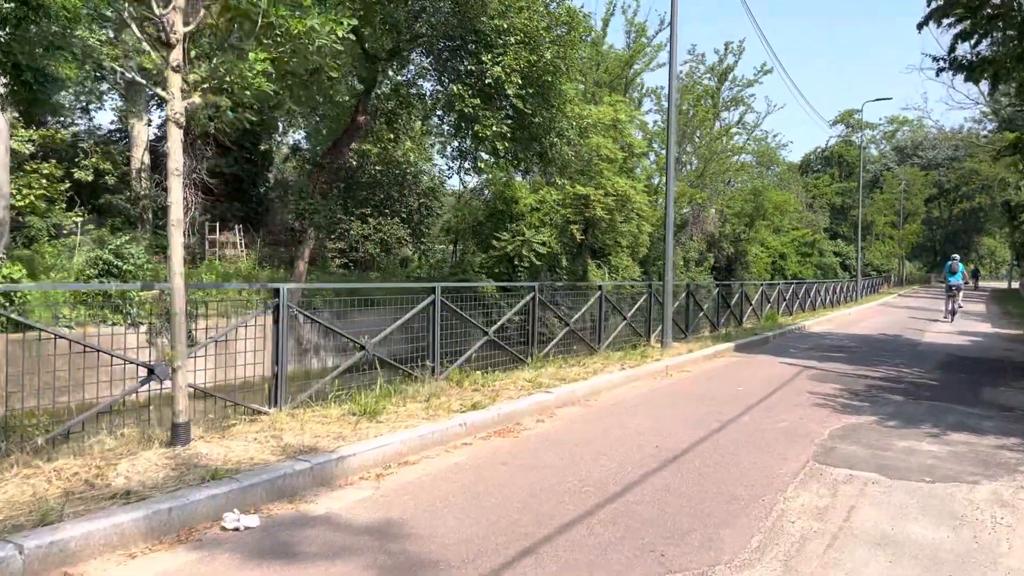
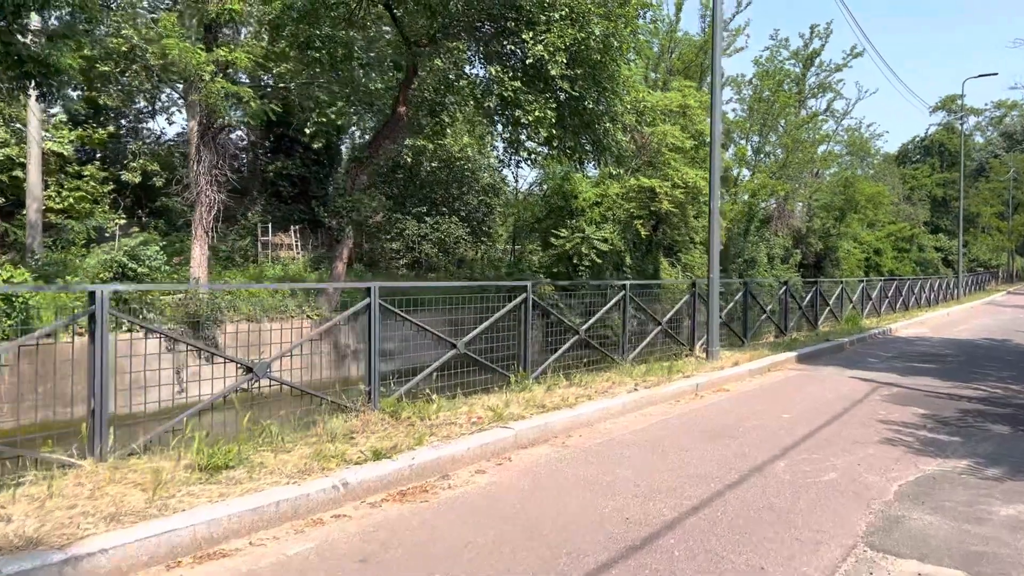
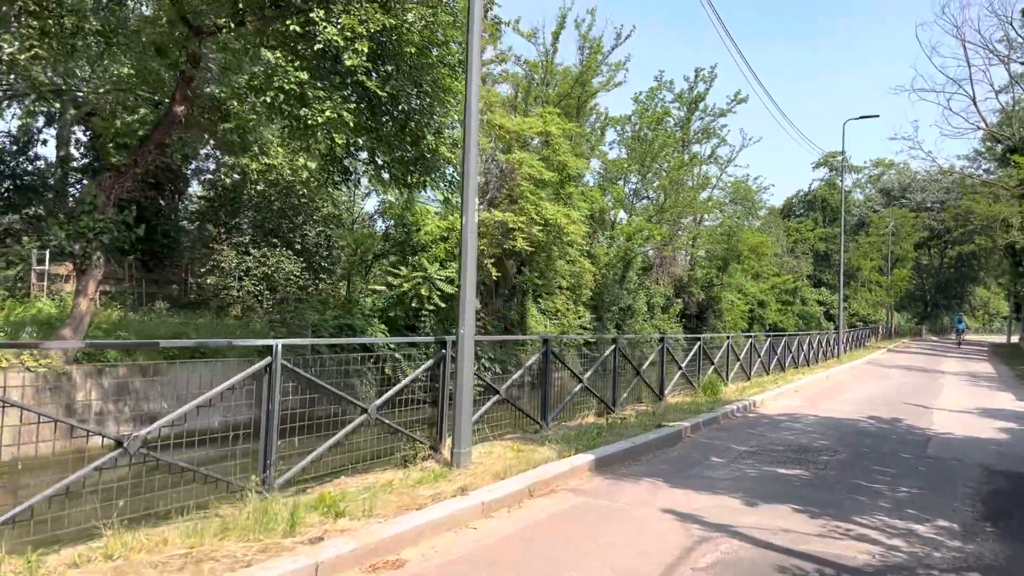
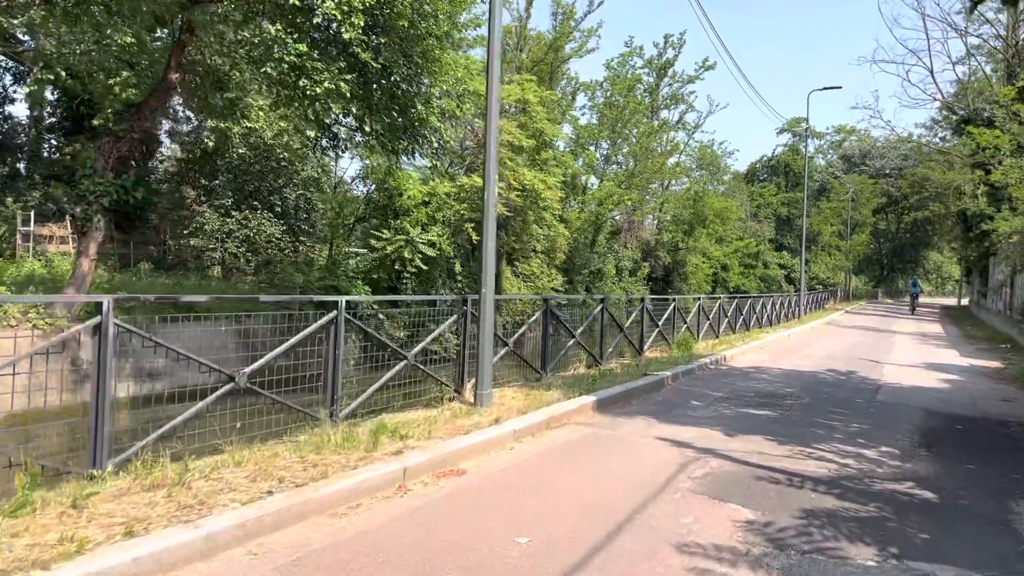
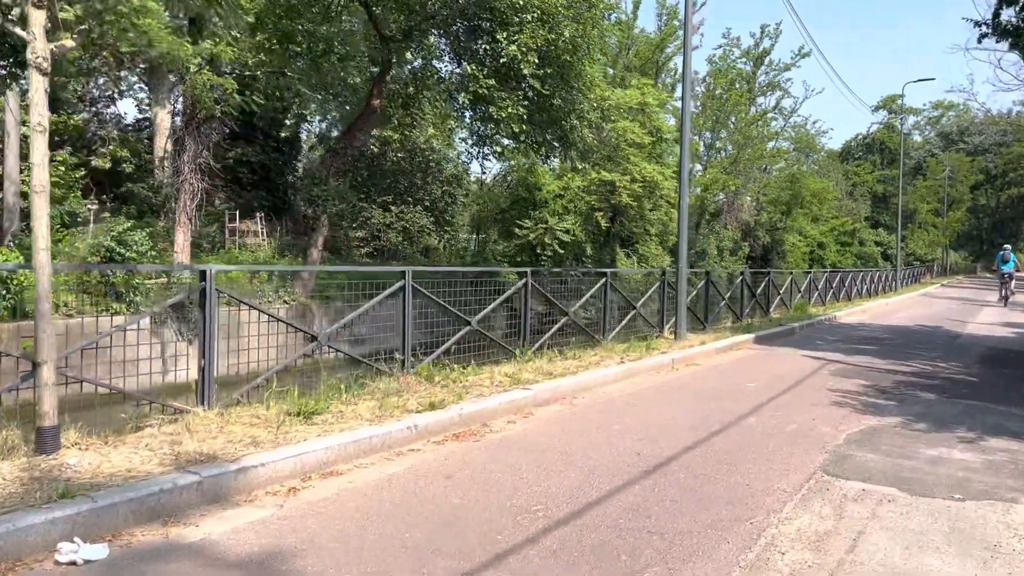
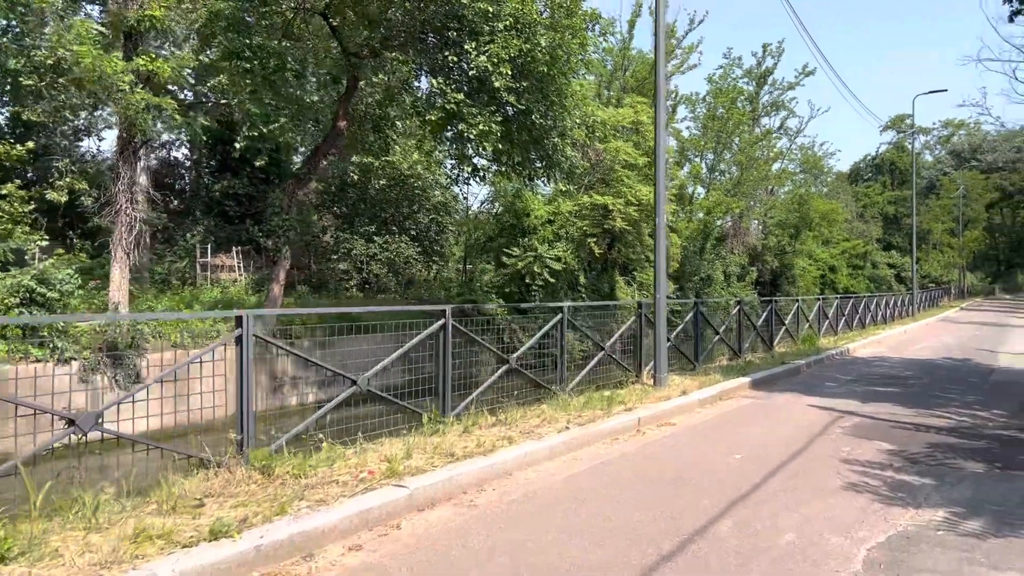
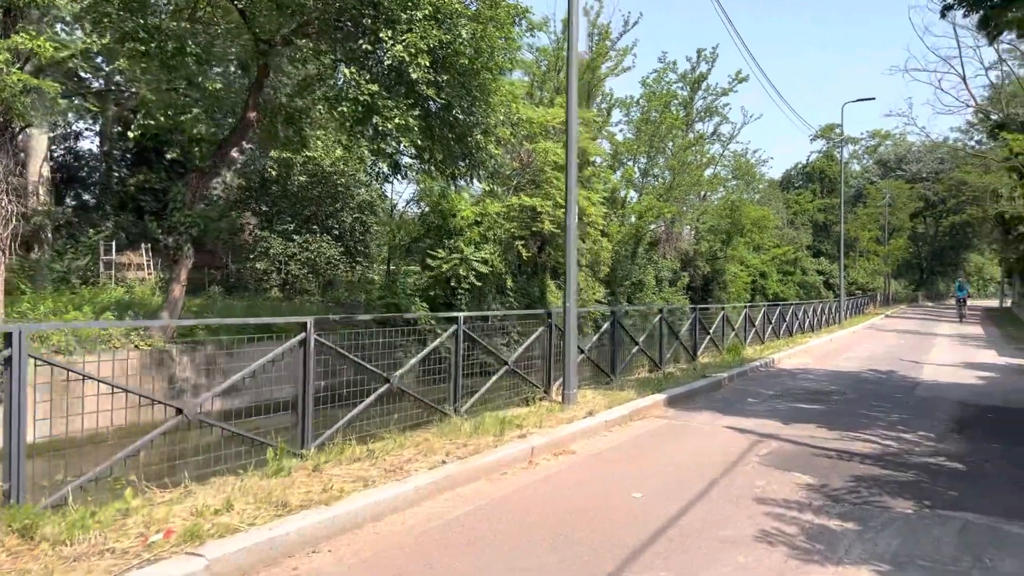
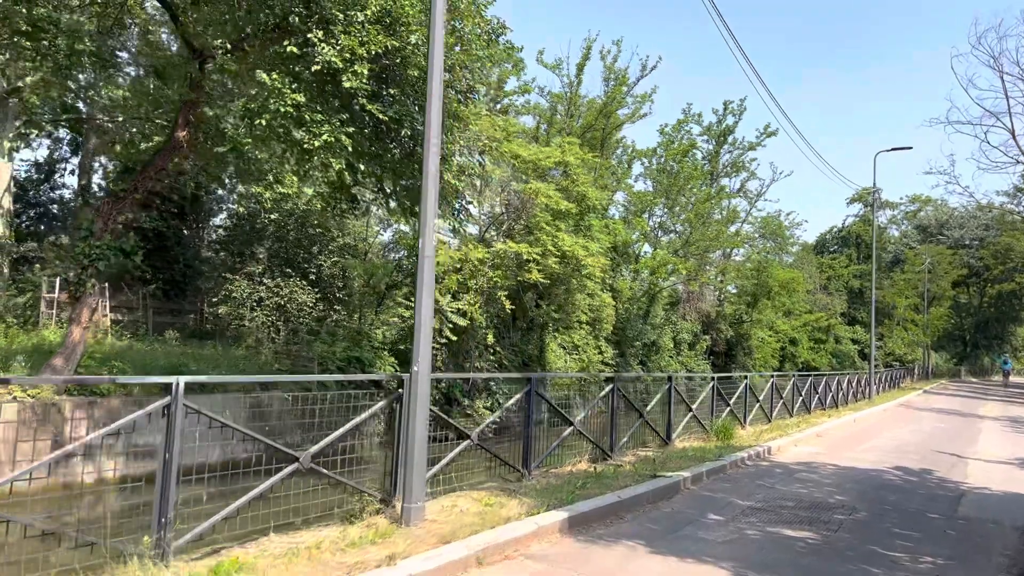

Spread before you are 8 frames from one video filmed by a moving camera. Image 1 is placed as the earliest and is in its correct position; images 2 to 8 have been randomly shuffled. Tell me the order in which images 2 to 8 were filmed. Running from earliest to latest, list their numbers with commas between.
5, 2, 6, 7, 4, 3, 8
